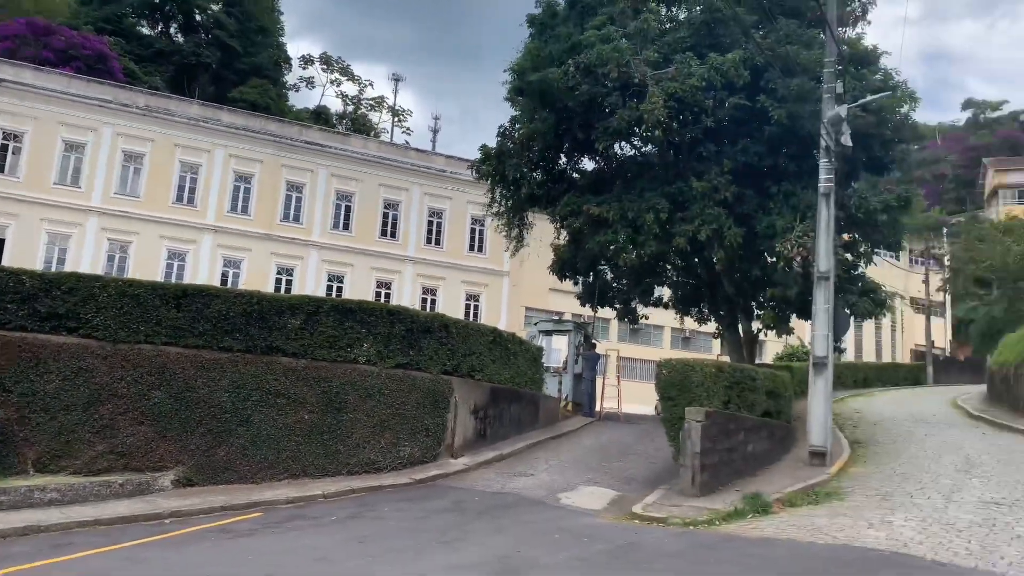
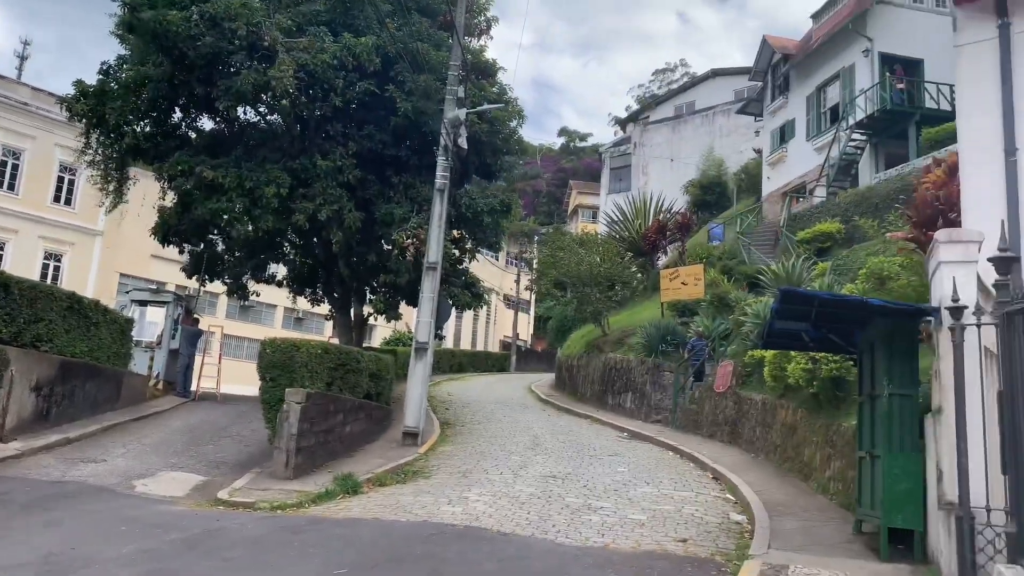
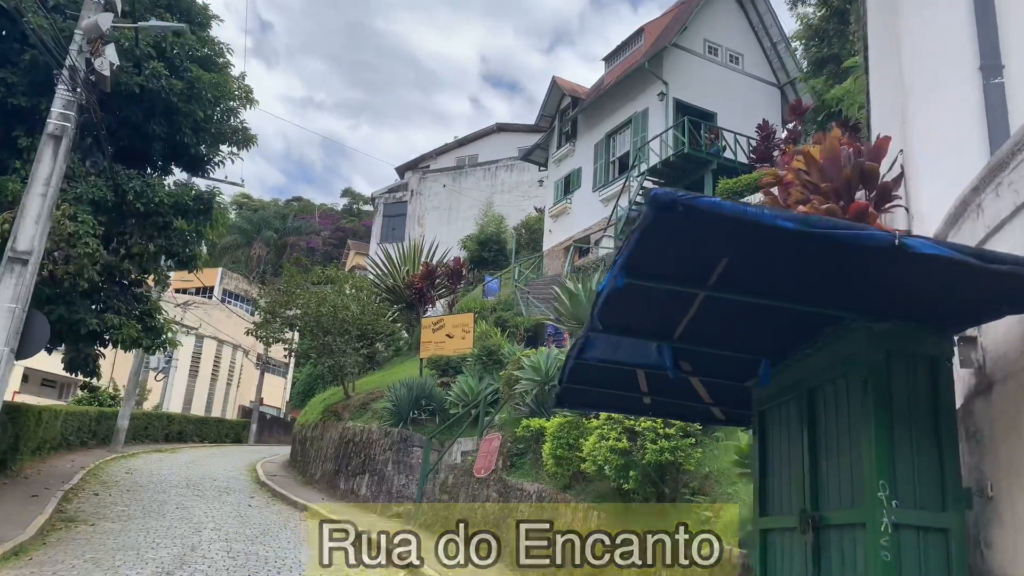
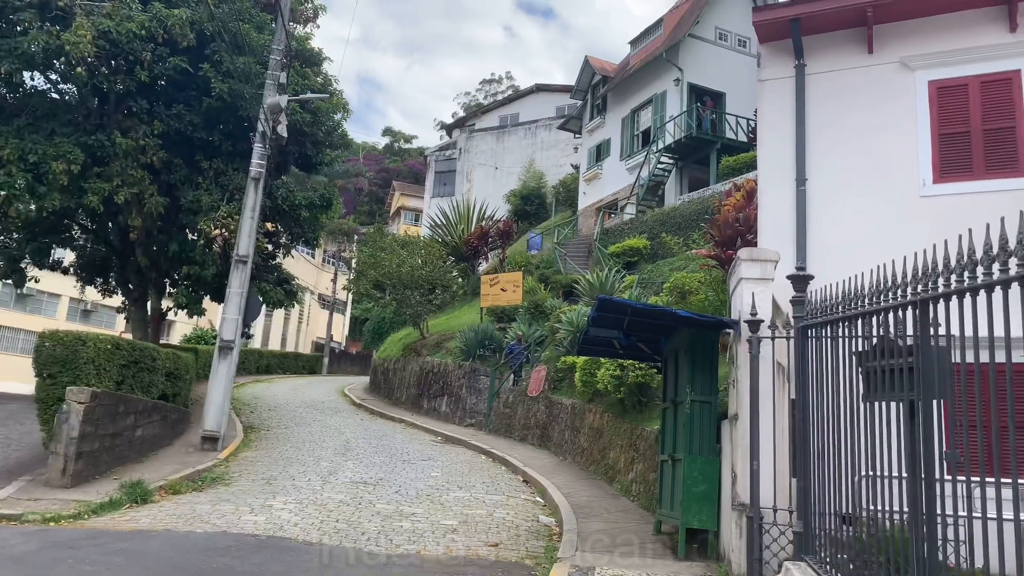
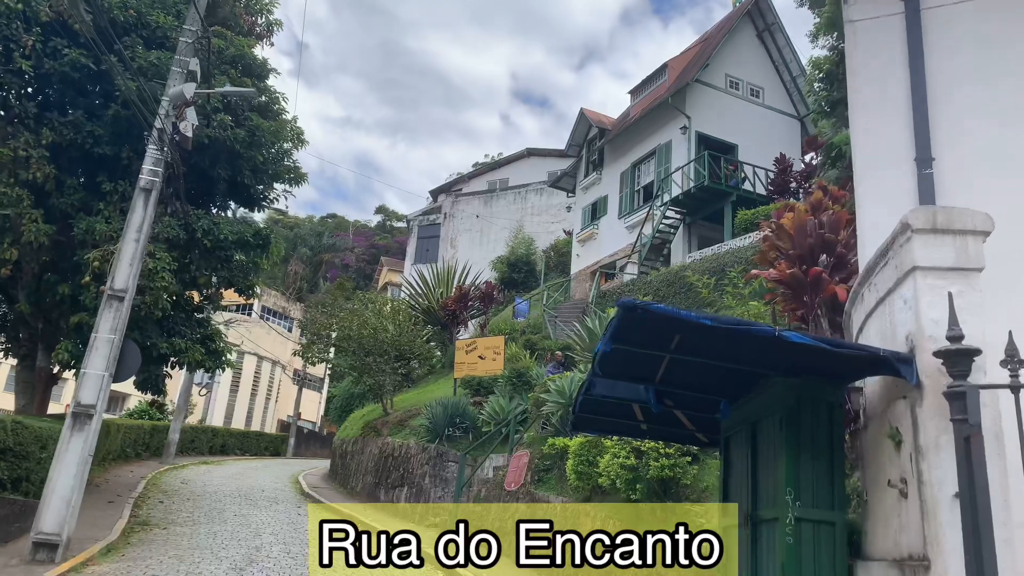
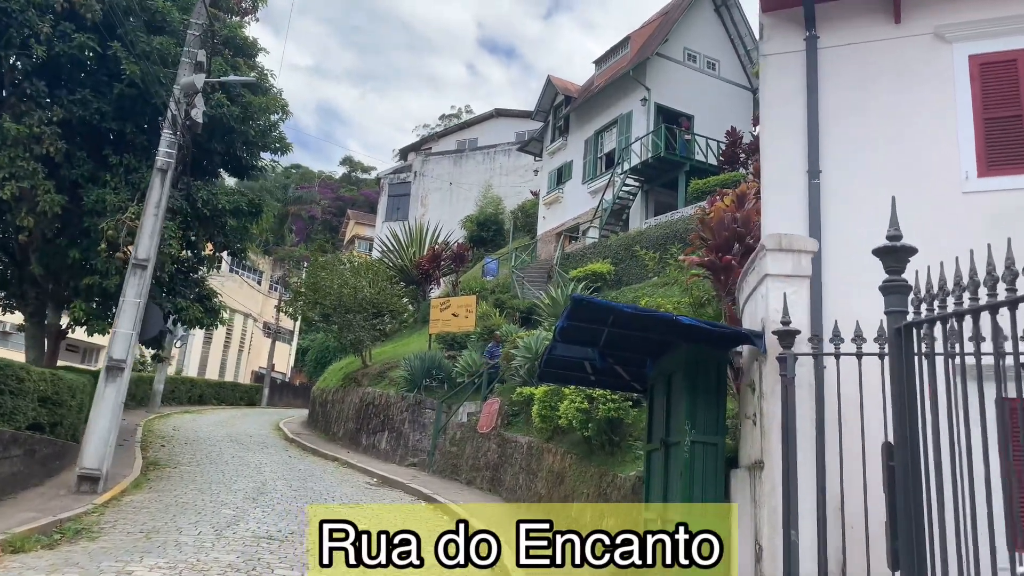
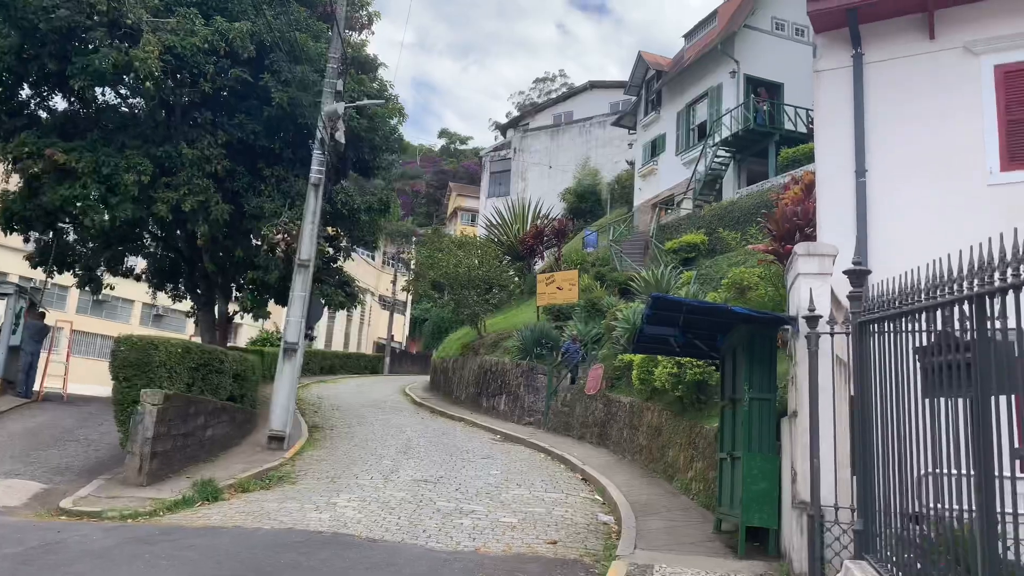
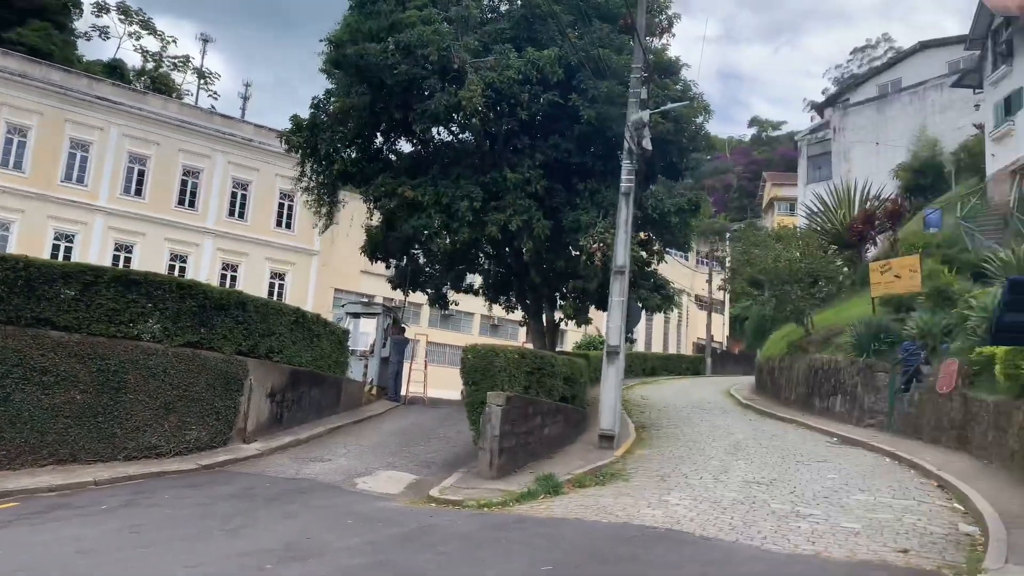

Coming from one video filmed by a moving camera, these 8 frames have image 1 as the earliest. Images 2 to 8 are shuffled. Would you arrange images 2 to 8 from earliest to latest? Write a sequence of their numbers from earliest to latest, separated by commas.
8, 2, 7, 4, 6, 5, 3
